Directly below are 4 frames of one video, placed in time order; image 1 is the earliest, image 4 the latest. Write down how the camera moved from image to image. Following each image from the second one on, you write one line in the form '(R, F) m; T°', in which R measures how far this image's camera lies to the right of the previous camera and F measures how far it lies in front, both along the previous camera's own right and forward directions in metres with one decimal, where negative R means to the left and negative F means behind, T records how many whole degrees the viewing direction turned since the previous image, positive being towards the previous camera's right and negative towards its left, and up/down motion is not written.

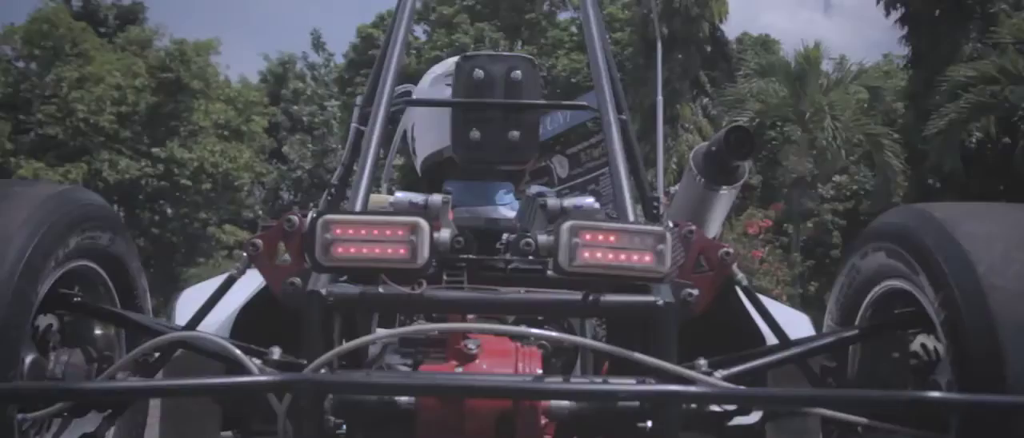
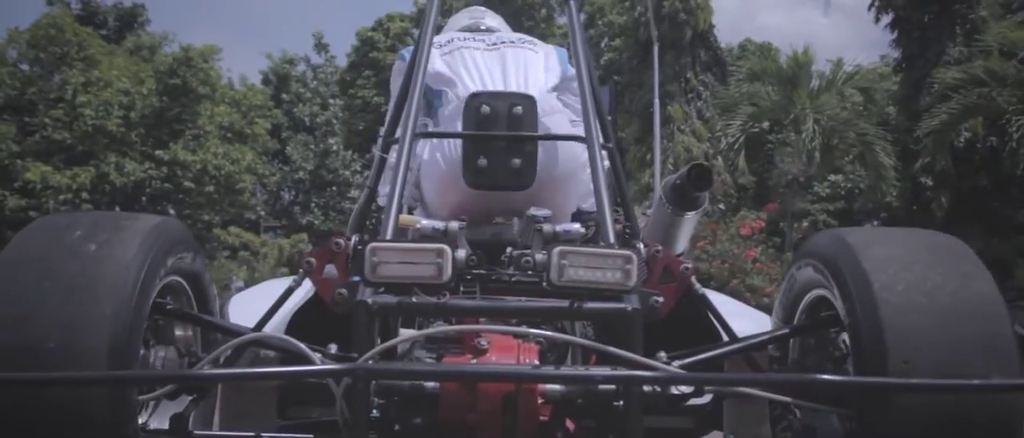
(0.0, -0.7) m; 0°
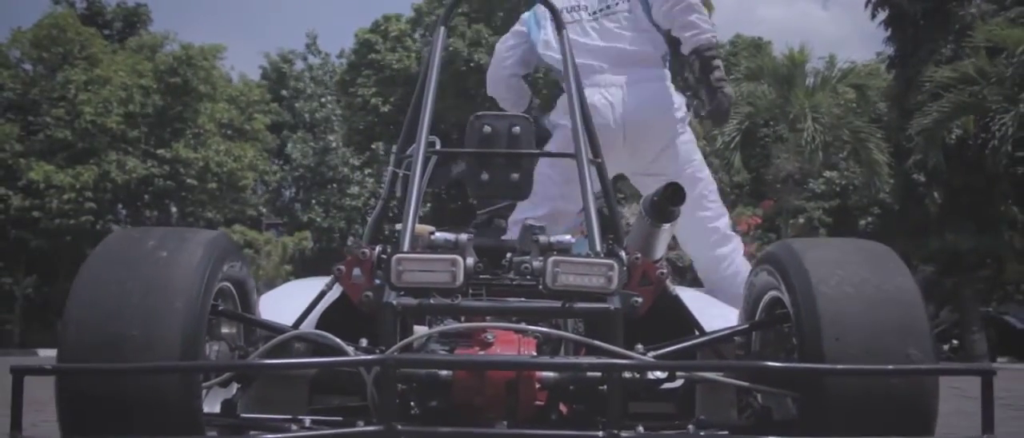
(0.0, -0.6) m; 0°
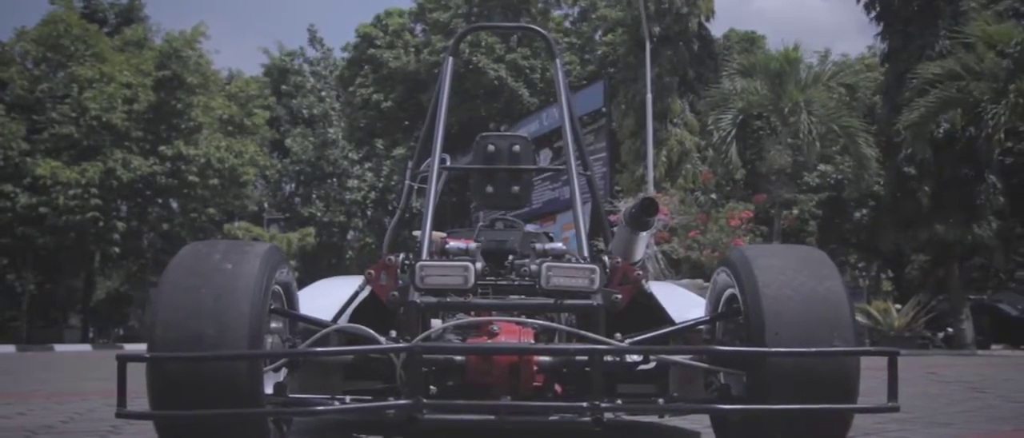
(0.0, -0.8) m; 0°
